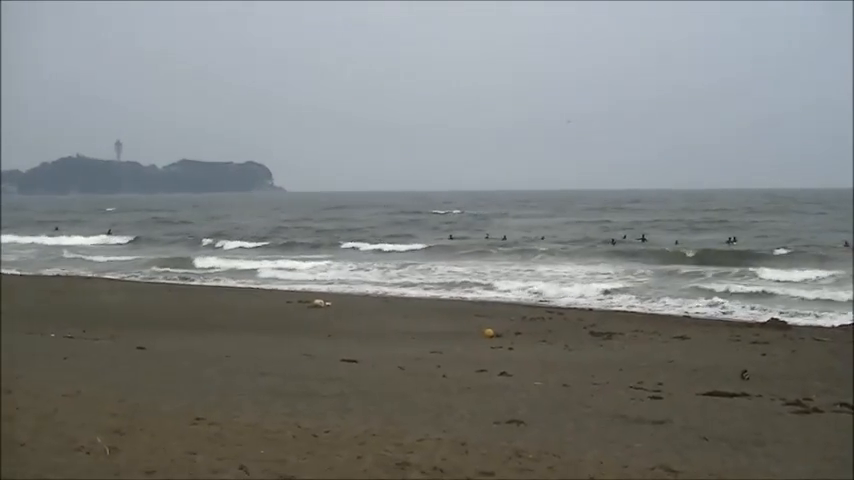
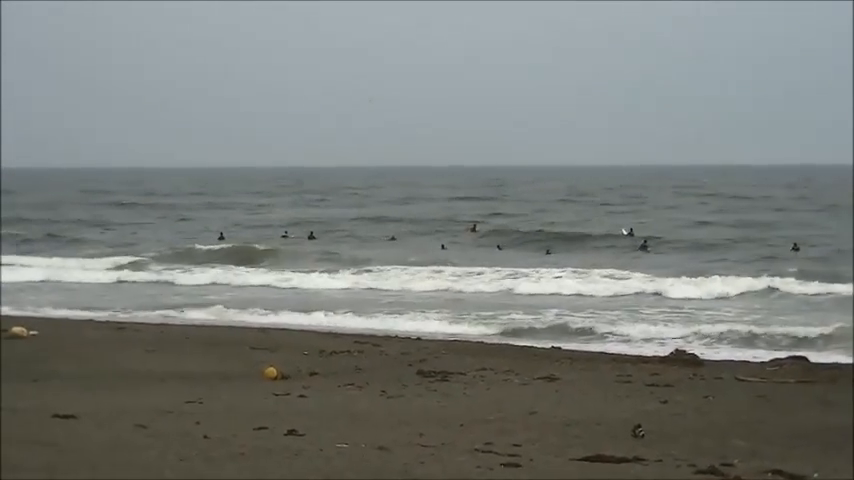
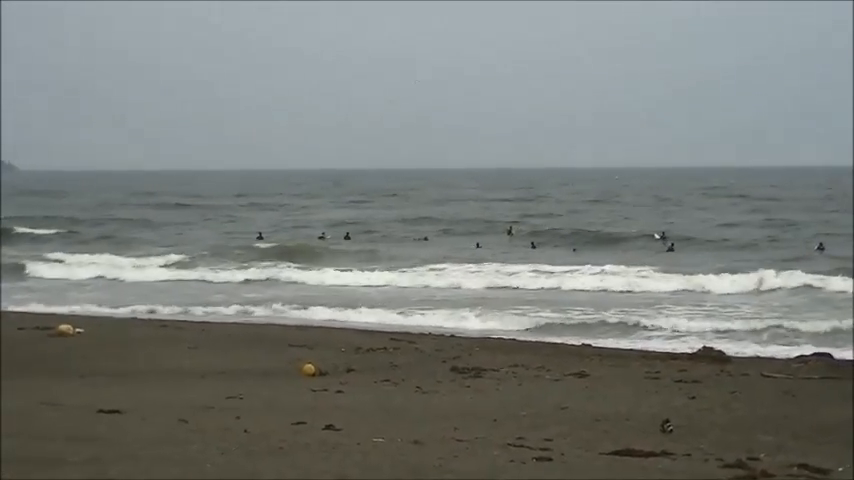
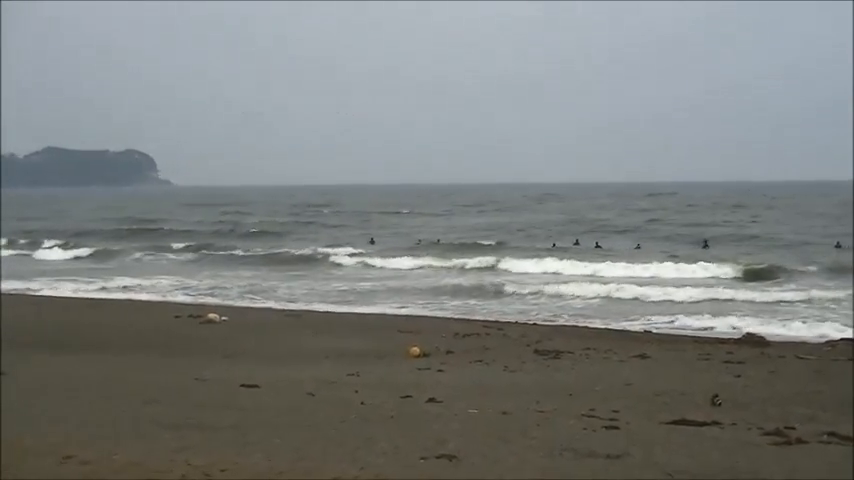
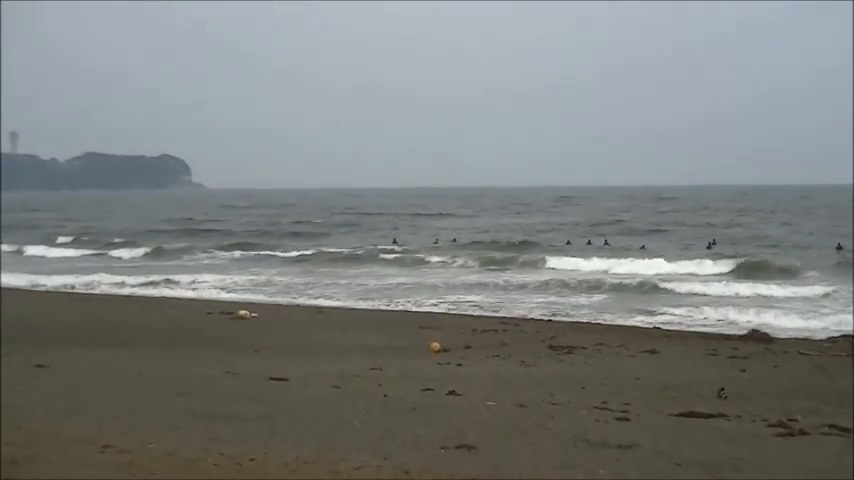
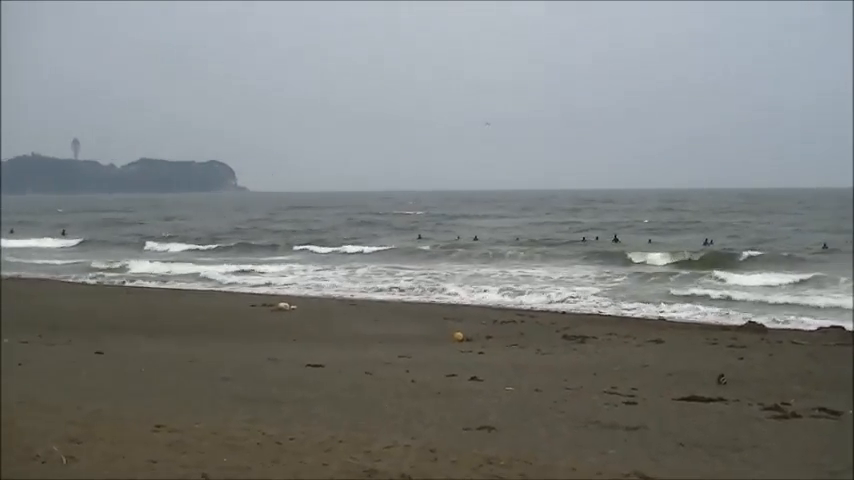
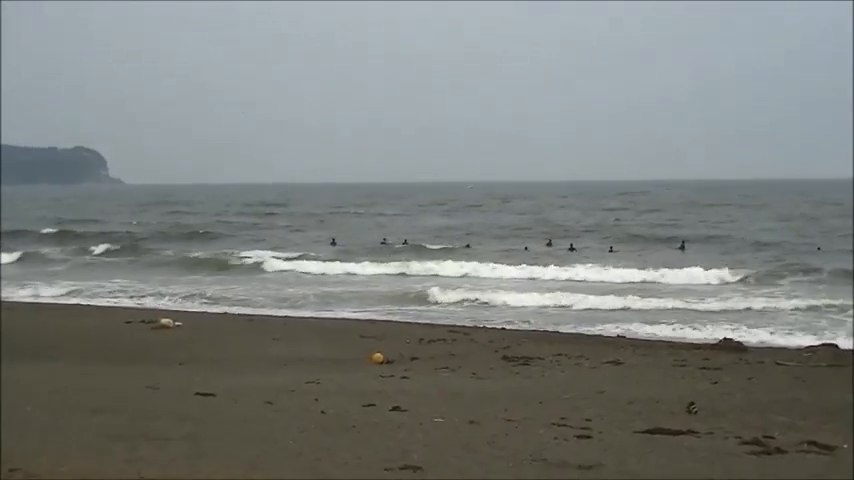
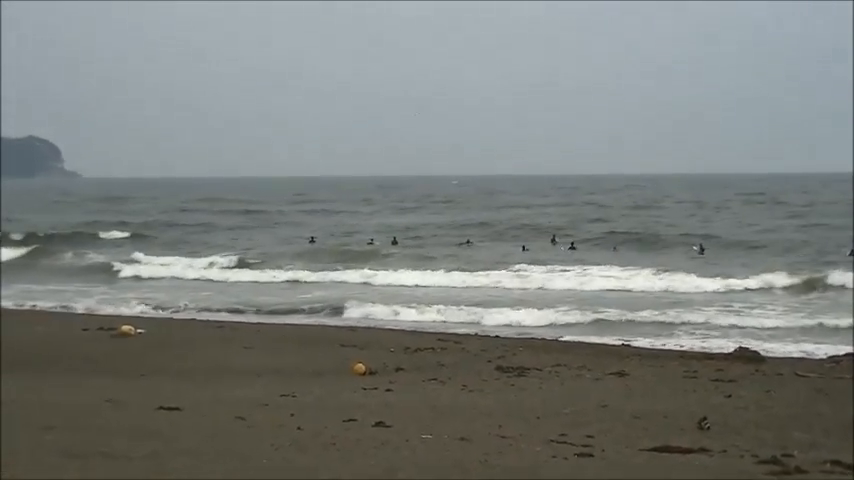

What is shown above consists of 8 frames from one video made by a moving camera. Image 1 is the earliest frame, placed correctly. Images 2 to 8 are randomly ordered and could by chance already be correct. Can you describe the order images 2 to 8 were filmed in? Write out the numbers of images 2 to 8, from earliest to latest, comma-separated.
6, 5, 4, 7, 8, 3, 2
